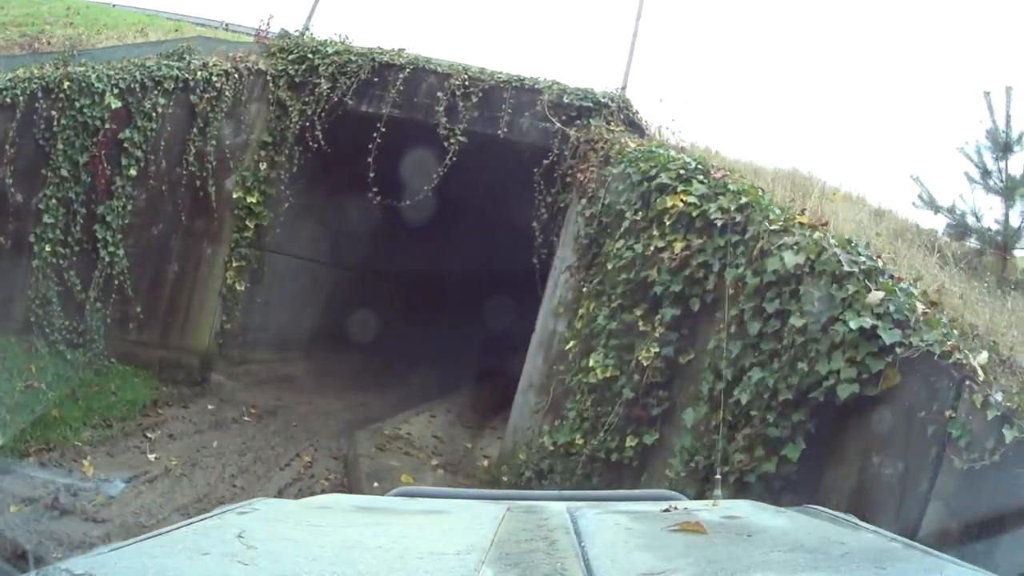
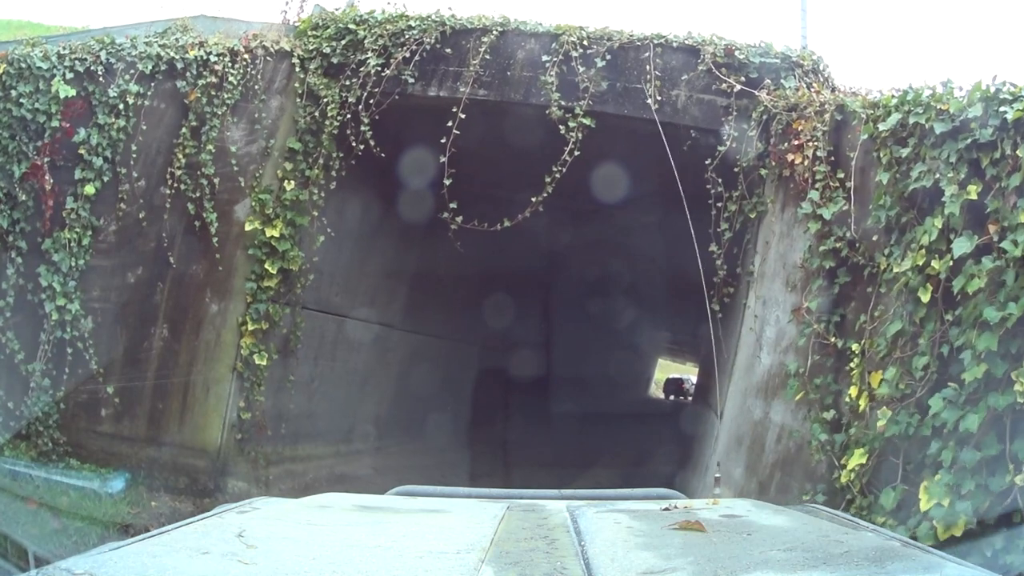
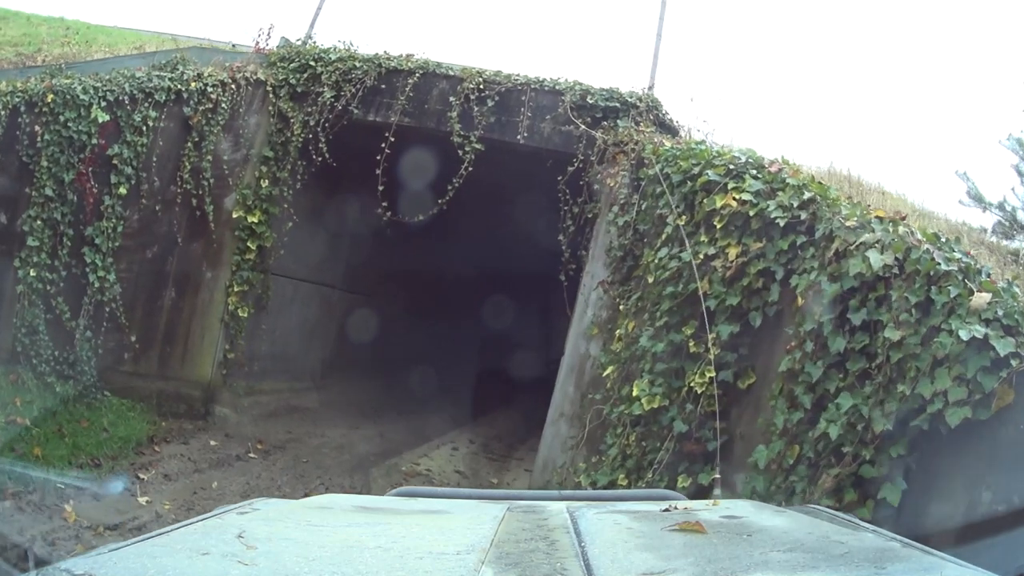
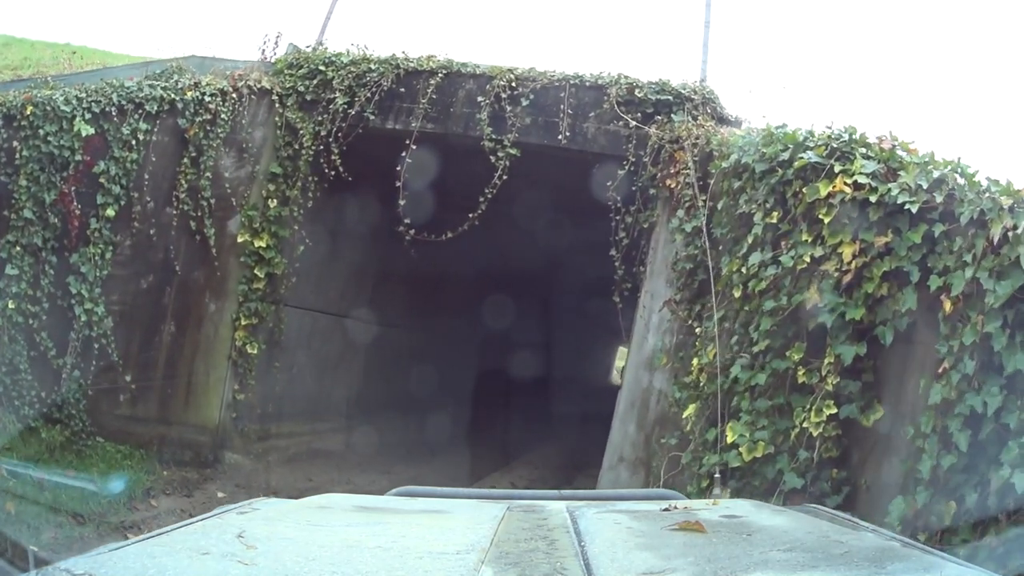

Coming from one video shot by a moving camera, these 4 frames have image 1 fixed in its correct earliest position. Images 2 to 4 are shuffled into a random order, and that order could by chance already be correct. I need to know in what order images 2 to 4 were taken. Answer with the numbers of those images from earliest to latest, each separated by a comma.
3, 4, 2
